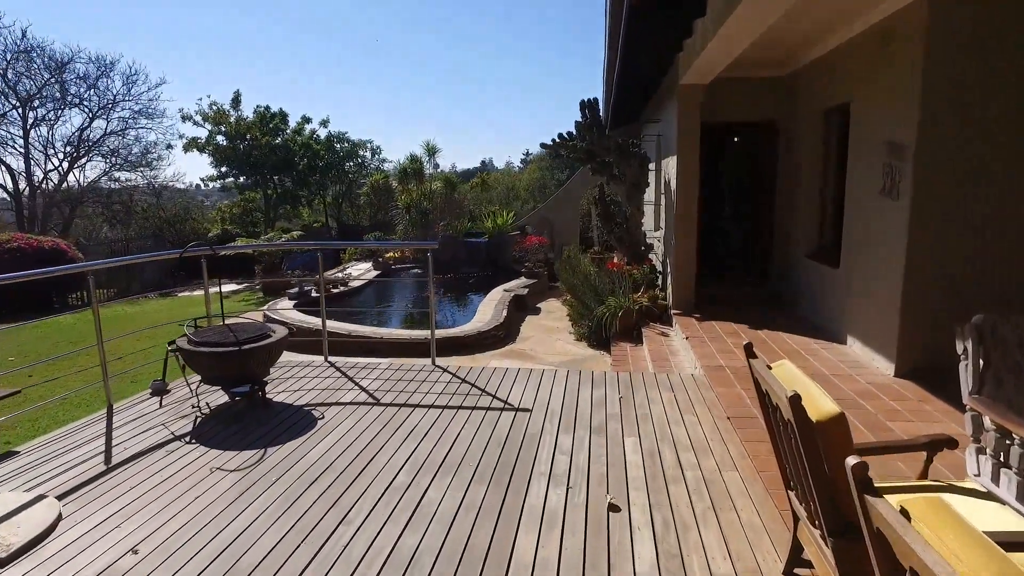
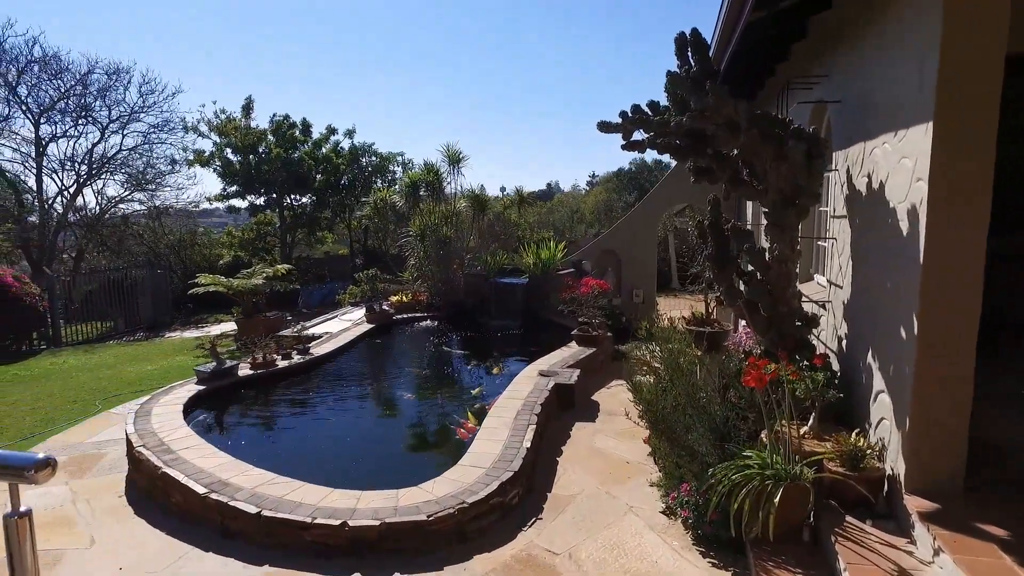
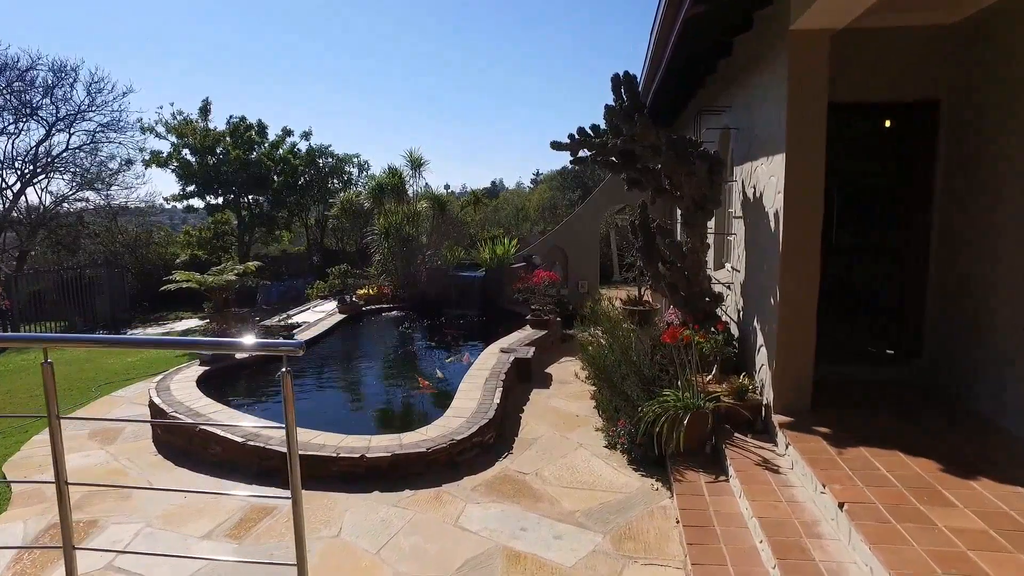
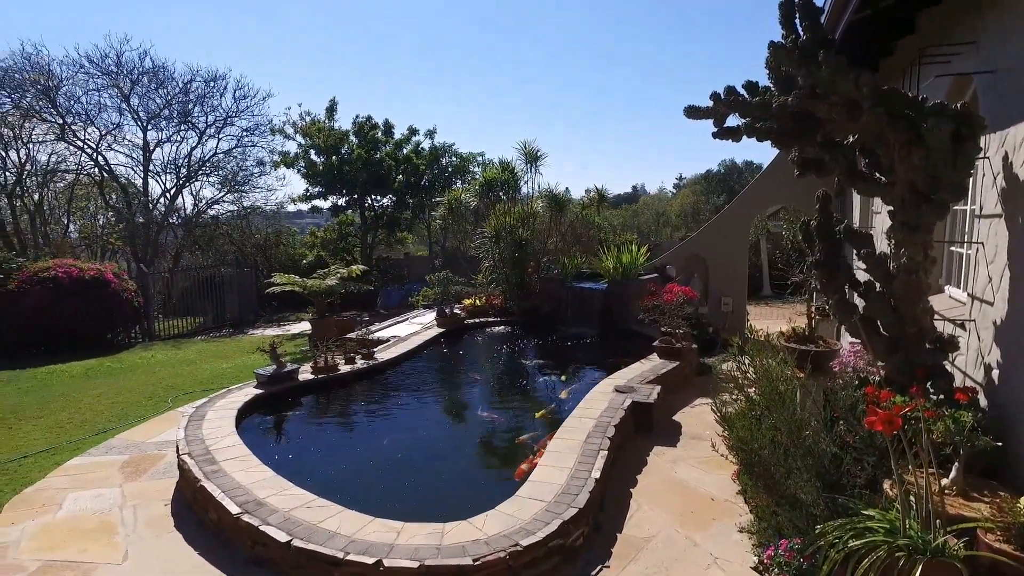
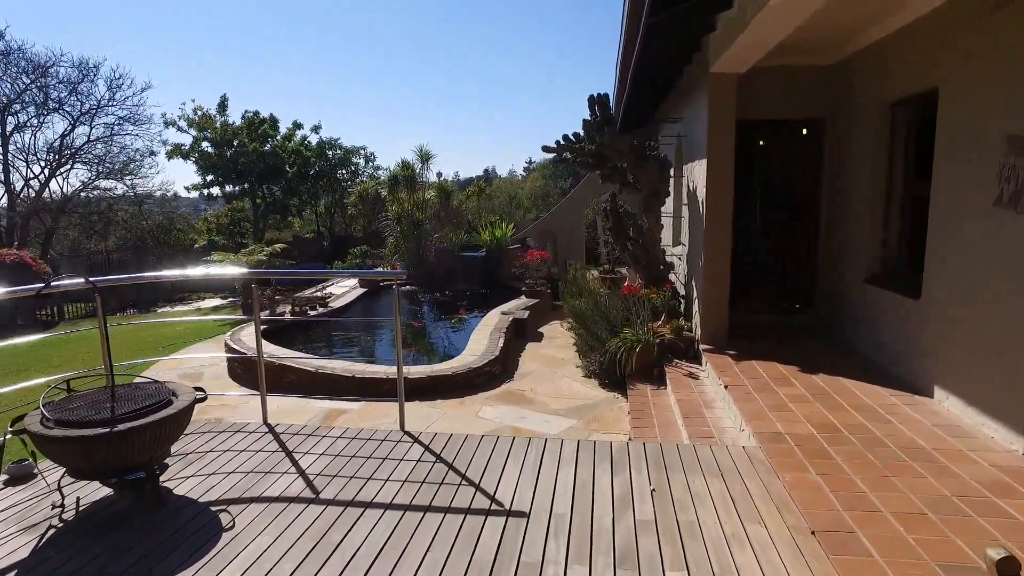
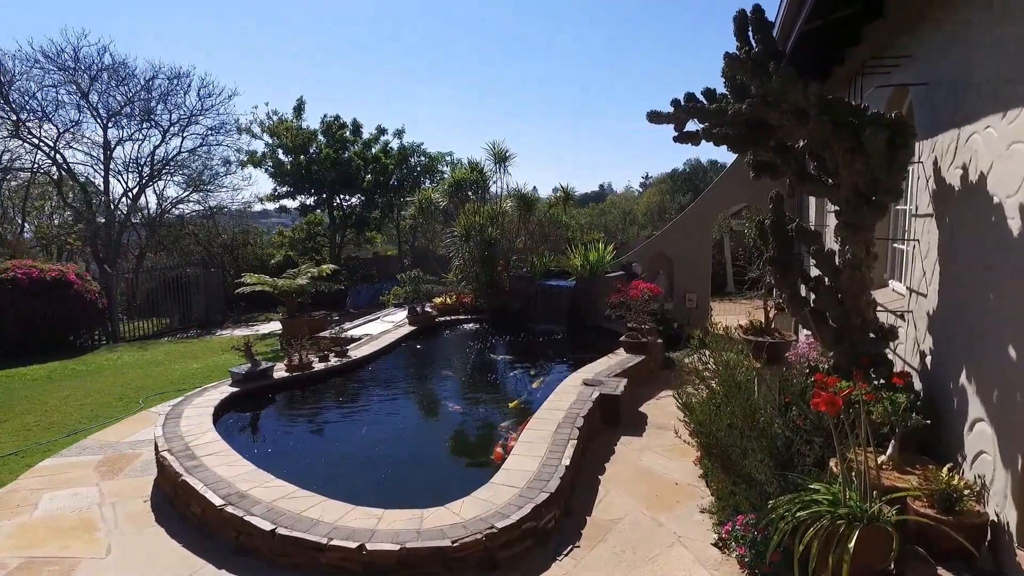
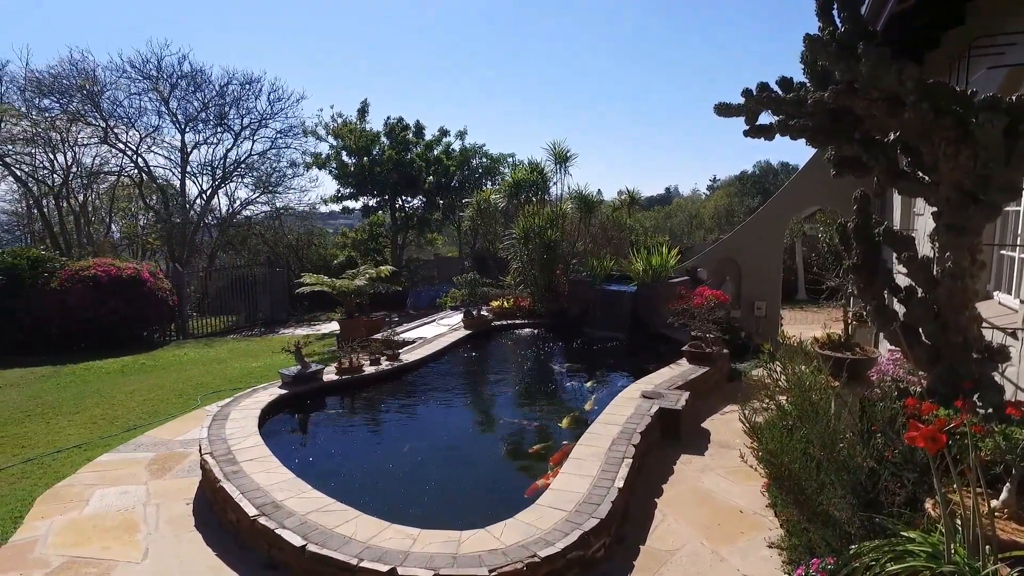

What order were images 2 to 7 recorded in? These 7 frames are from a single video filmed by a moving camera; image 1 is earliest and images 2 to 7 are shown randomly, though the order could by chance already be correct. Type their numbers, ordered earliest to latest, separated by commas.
5, 3, 2, 6, 4, 7
